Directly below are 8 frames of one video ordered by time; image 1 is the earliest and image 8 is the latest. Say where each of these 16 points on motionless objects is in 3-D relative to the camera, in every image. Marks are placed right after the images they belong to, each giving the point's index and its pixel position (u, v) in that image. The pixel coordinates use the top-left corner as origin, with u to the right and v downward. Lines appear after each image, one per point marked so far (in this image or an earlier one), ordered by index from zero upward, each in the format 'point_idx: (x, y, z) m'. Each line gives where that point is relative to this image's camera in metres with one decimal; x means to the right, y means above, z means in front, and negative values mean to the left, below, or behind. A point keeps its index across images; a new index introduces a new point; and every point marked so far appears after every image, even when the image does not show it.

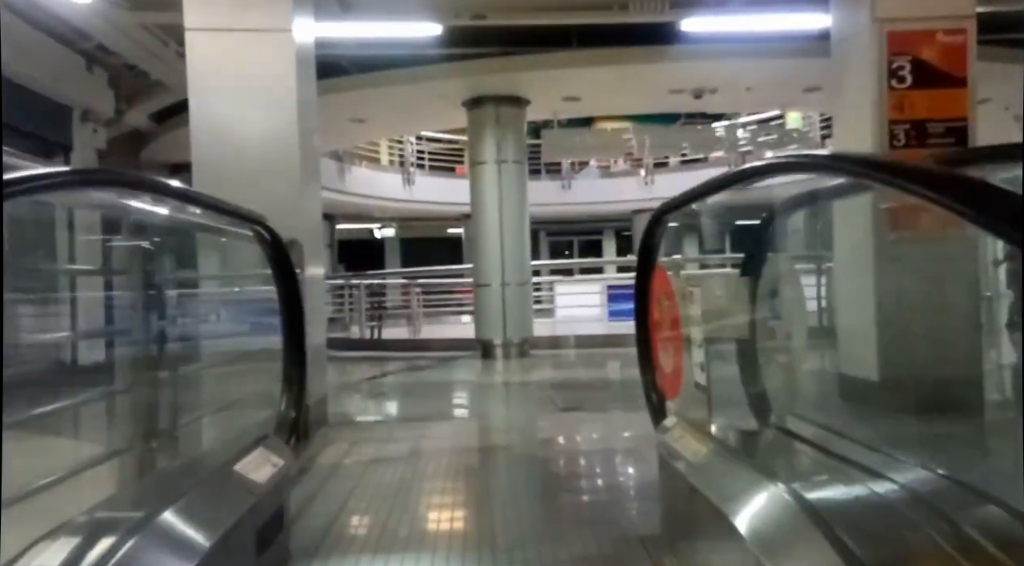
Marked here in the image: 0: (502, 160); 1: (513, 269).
0: (-0.1, +0.8, +6.2) m
1: (0.0, 0.0, +6.2) m
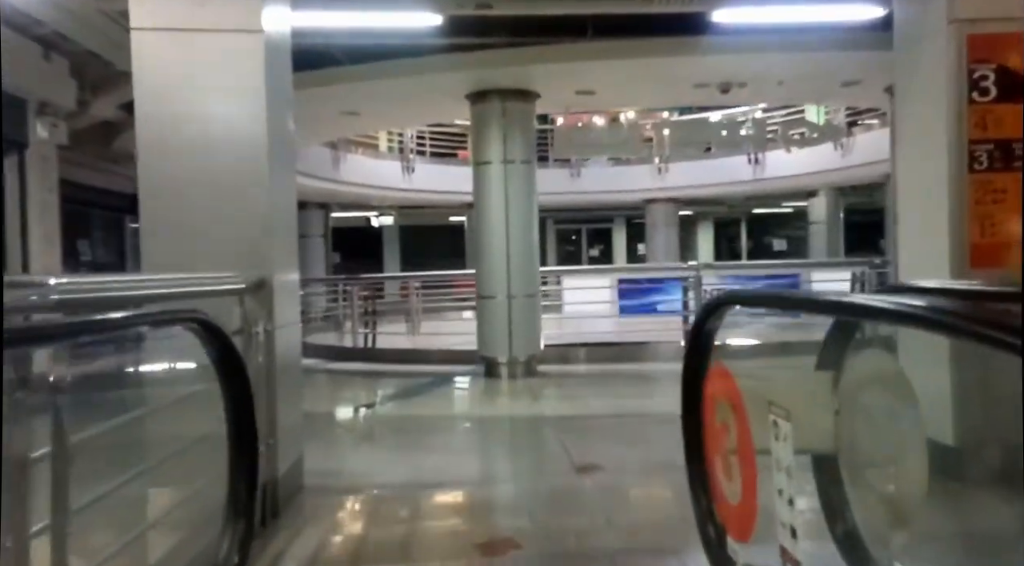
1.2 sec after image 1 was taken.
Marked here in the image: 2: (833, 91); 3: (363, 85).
0: (0.0, +0.8, +5.7) m
1: (+0.1, 0.0, +5.7) m
2: (+2.2, +1.4, +5.9) m
3: (-0.9, +1.2, +5.3) m
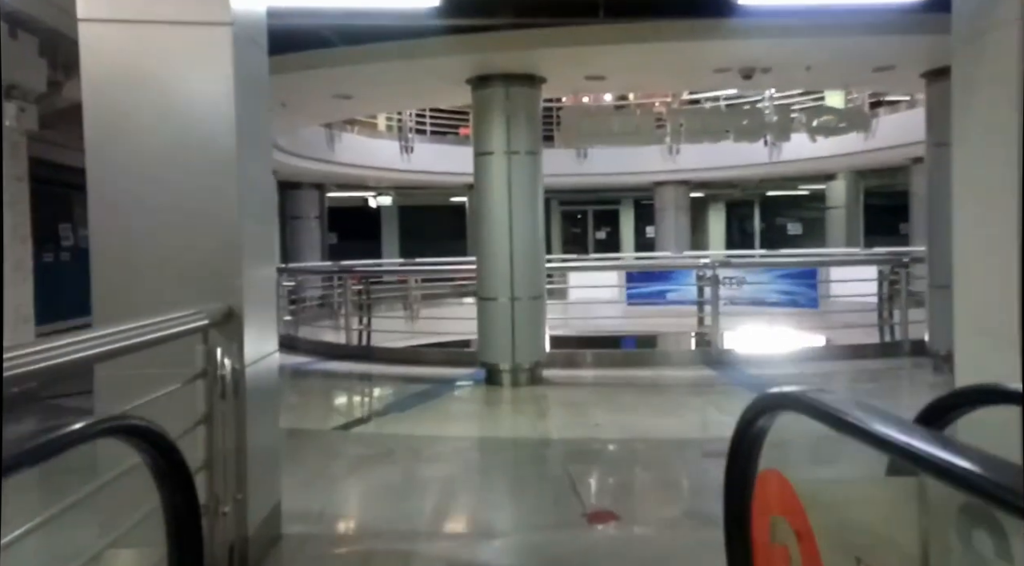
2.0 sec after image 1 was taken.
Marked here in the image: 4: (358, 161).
0: (0.0, +0.8, +5.3) m
1: (+0.1, 0.0, +5.3) m
2: (+2.2, +1.4, +5.4) m
3: (-0.9, +1.2, +4.9) m
4: (-2.0, +1.5, +10.9) m
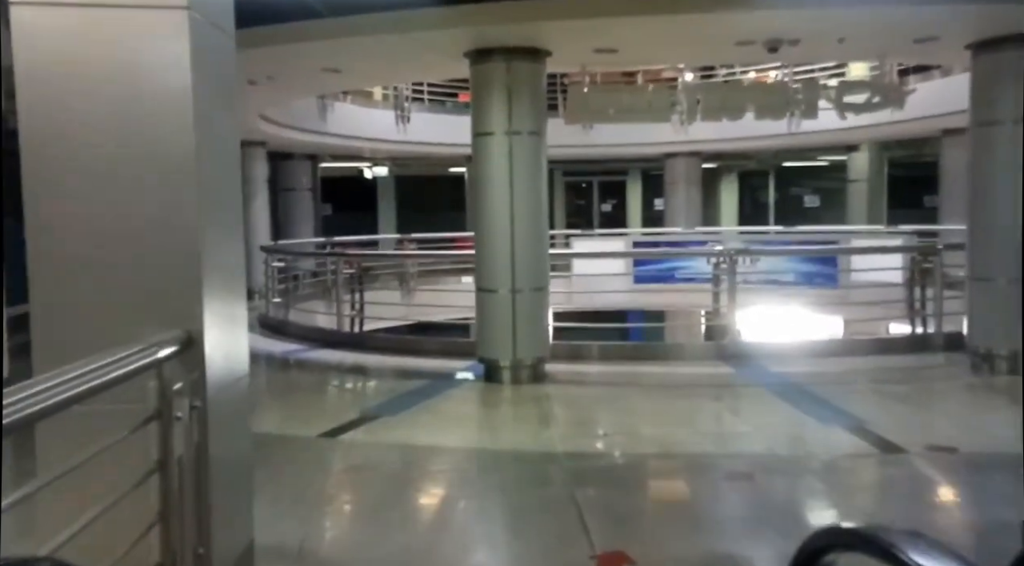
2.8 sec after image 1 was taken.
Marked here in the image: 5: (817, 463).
0: (0.0, +0.8, +4.9) m
1: (+0.1, +0.1, +5.0) m
2: (+2.2, +1.4, +5.0) m
3: (-0.9, +1.3, +4.5) m
4: (-2.0, +1.8, +10.5) m
5: (+1.2, -0.7, +3.5) m
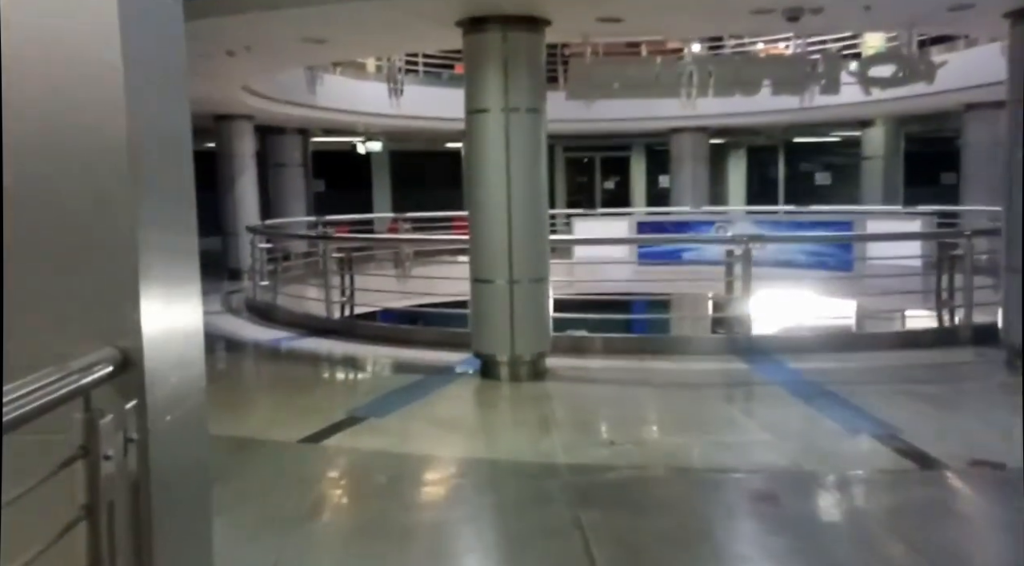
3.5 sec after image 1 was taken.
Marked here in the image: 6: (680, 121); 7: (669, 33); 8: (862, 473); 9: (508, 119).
0: (0.0, +0.9, +4.5) m
1: (+0.1, +0.1, +4.6) m
2: (+2.2, +1.5, +4.6) m
3: (-0.9, +1.3, +4.1) m
4: (-2.0, +2.1, +10.1) m
5: (+1.2, -0.7, +3.2) m
6: (+2.4, +2.3, +12.7) m
7: (+0.9, +1.5, +5.2) m
8: (+1.3, -0.7, +3.2) m
9: (0.0, +0.9, +4.6) m
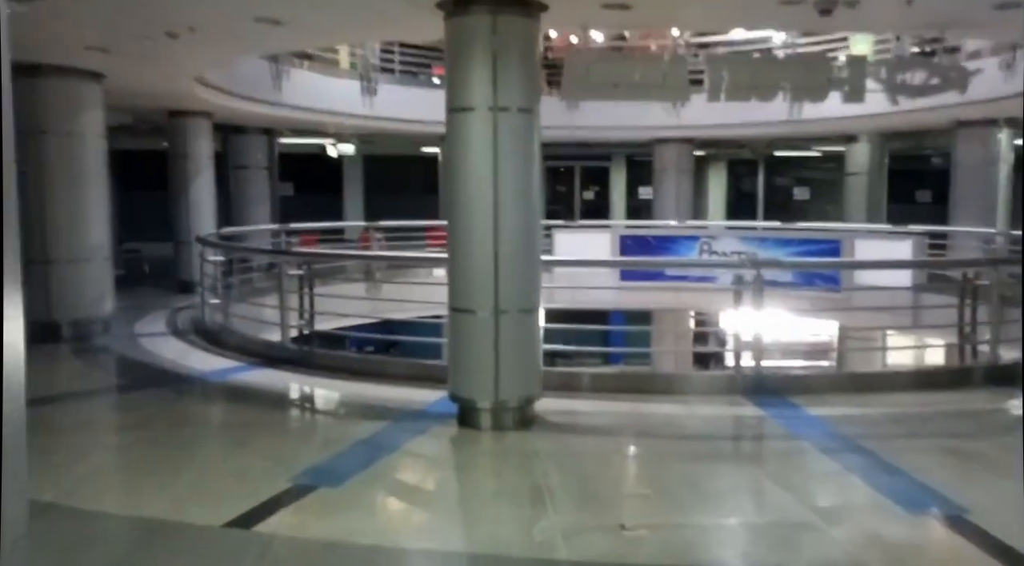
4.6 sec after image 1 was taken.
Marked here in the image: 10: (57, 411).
0: (-0.1, +0.8, +3.8) m
1: (0.0, 0.0, +3.9) m
2: (+2.2, +1.3, +4.0) m
3: (-0.9, +1.2, +3.4) m
4: (-2.2, +1.9, +9.3) m
5: (+1.2, -0.9, +2.5) m
6: (+2.1, +2.1, +12.1) m
7: (+0.9, +1.3, +4.5) m
8: (+1.3, -0.9, +2.5) m
9: (-0.1, +0.7, +3.9) m
10: (-2.6, -0.7, +4.9) m
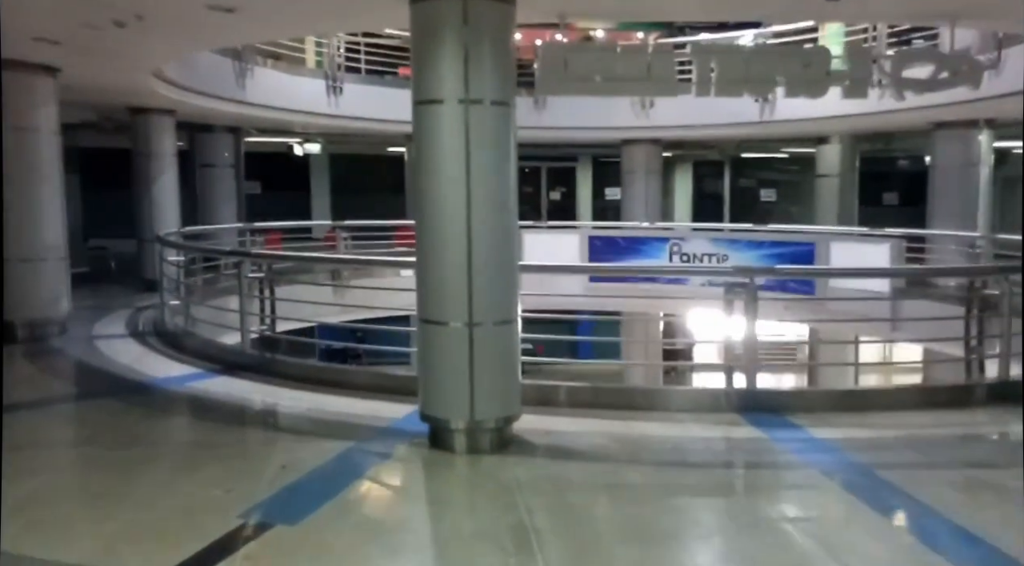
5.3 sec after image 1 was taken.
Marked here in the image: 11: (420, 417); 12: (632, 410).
0: (-0.1, +0.7, +3.5) m
1: (-0.1, -0.1, +3.6) m
2: (+2.1, +1.2, +3.7) m
3: (-1.0, +1.1, +3.0) m
4: (-2.5, +1.9, +8.9) m
5: (+1.1, -0.9, +2.2) m
6: (+1.7, +2.1, +11.8) m
7: (+0.8, +1.3, +4.2) m
8: (+1.2, -0.9, +2.2) m
9: (-0.2, +0.7, +3.5) m
10: (-2.7, -0.7, +4.5) m
11: (-0.4, -0.6, +3.9) m
12: (+0.6, -0.6, +4.4) m
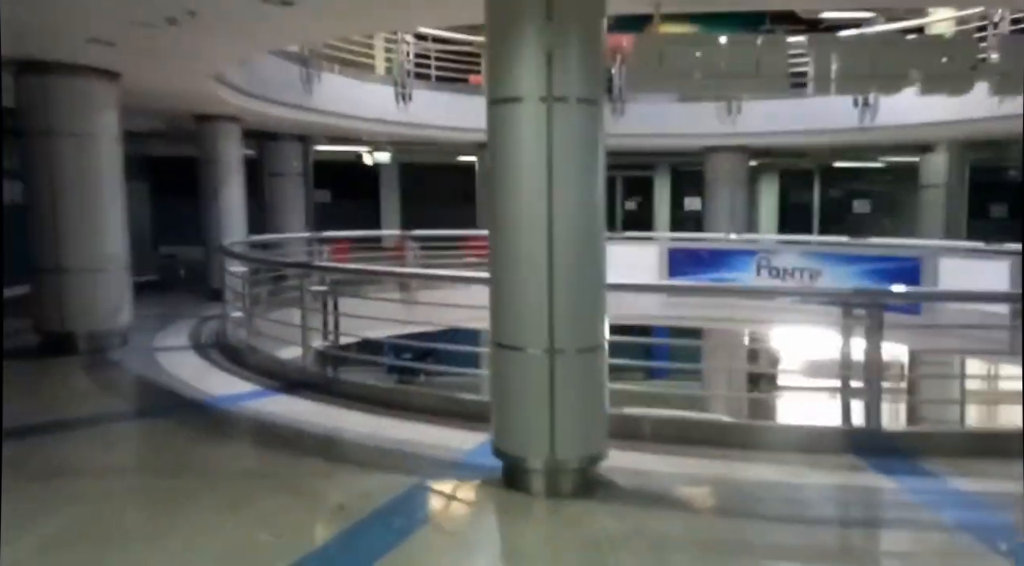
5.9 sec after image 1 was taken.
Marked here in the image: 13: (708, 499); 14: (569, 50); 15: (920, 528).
0: (+0.2, +0.6, +3.0) m
1: (+0.2, -0.2, +3.1) m
2: (+2.4, +1.1, +3.1) m
3: (-0.7, +1.1, +2.6) m
4: (-1.7, +1.8, +8.7) m
5: (+1.3, -1.0, +1.6) m
6: (+2.7, +1.9, +11.2) m
7: (+1.1, +1.2, +3.7) m
8: (+1.4, -1.0, +1.7) m
9: (+0.2, +0.6, +3.1) m
10: (-2.3, -0.8, +4.2) m
11: (-0.1, -0.7, +3.4) m
12: (+1.0, -0.7, +3.9) m
13: (+0.7, -0.8, +3.3) m
14: (+0.2, +0.8, +3.0) m
15: (+1.4, -0.8, +3.0) m
